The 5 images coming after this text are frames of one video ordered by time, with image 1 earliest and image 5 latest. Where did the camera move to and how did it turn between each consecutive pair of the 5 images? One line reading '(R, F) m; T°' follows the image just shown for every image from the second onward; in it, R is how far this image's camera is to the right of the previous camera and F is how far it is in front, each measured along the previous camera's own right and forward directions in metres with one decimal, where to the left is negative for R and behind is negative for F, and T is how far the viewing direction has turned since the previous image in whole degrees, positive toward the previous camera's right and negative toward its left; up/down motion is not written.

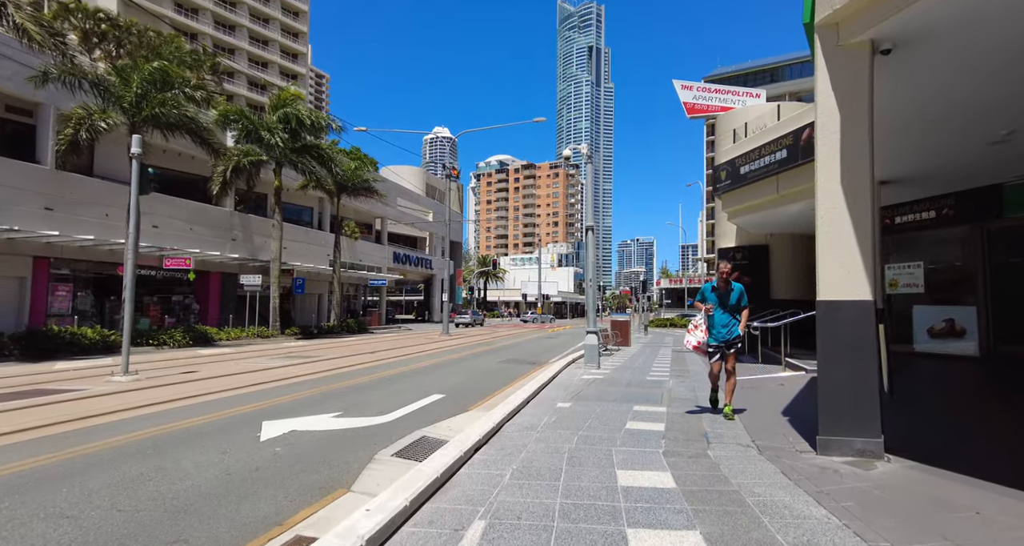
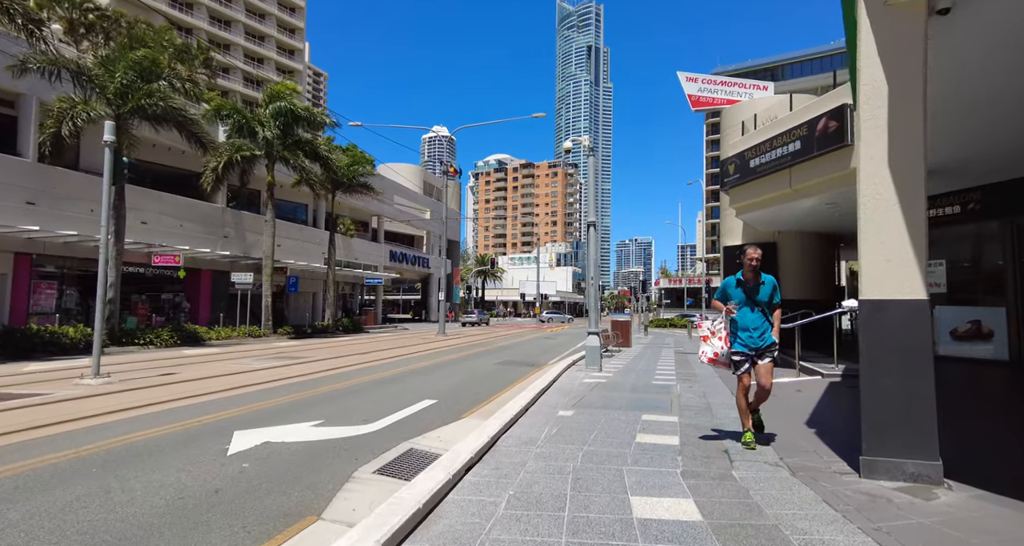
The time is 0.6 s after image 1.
(0.0, +0.7) m; 0°
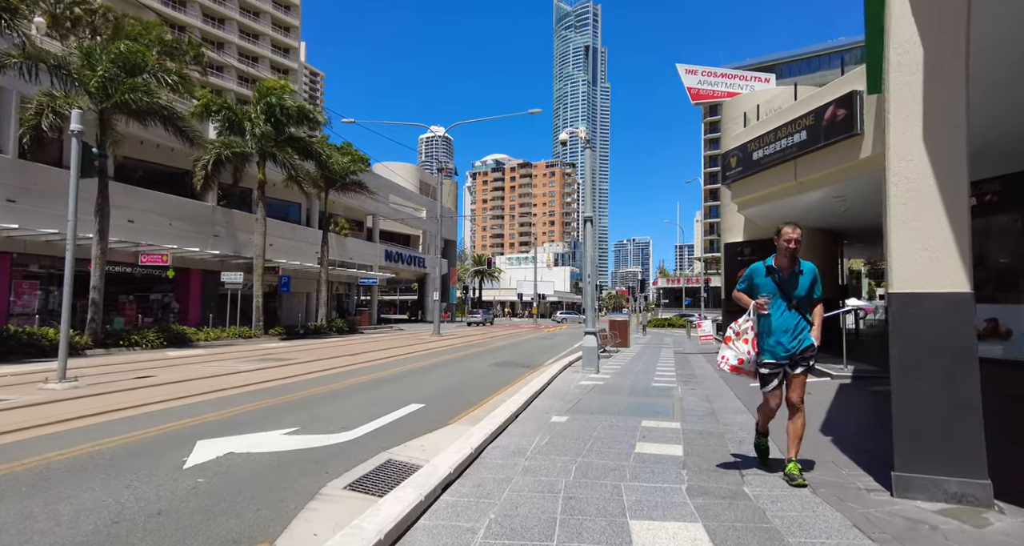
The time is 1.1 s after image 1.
(+0.1, +0.5) m; 0°
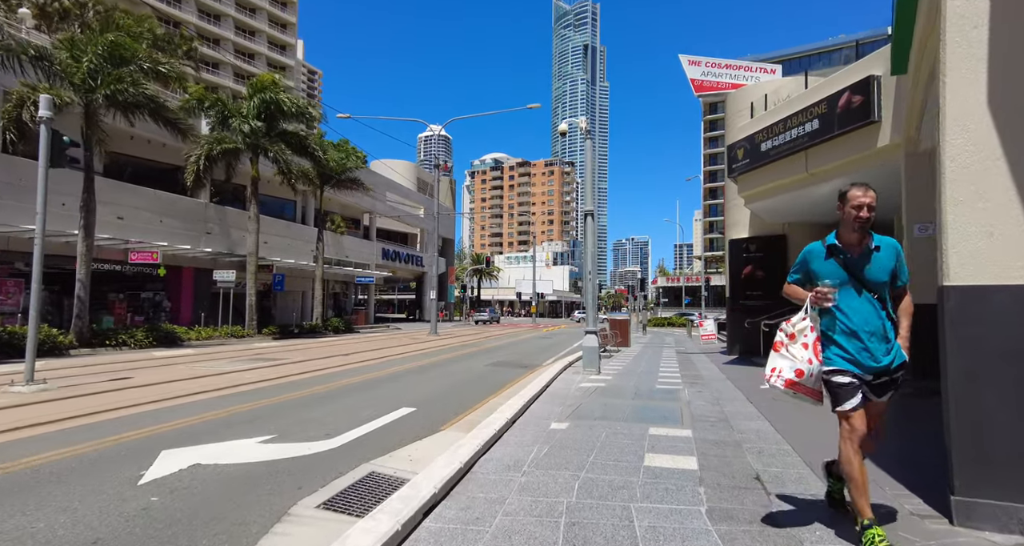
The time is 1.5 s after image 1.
(0.0, +0.5) m; 0°
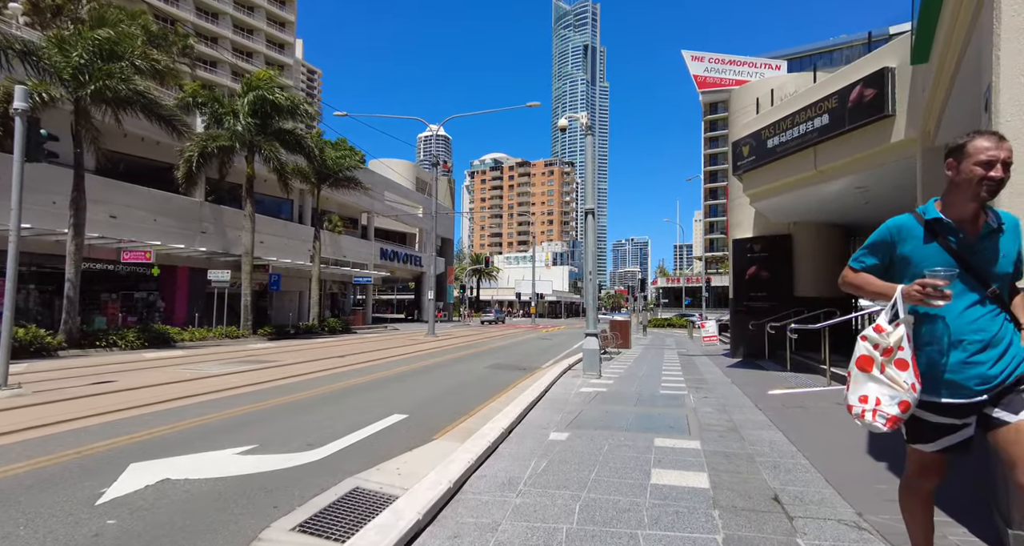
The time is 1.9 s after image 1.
(0.0, +0.4) m; 0°
